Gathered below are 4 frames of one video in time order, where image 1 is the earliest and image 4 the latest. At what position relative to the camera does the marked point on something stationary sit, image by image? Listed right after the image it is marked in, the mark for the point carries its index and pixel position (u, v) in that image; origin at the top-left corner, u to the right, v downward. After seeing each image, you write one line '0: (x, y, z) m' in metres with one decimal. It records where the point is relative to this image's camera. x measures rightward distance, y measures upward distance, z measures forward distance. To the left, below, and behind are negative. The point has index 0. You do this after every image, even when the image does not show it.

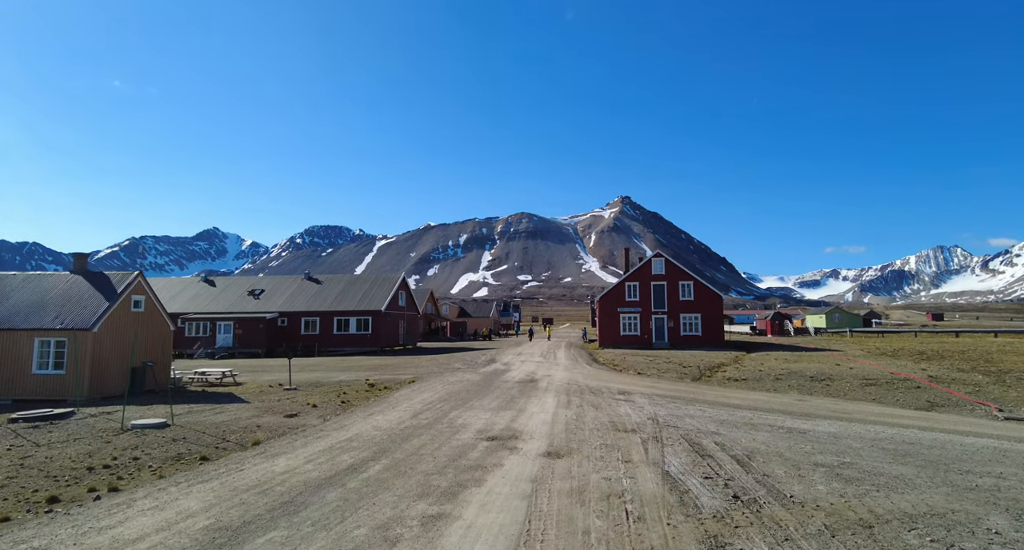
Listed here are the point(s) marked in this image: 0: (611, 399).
0: (+2.3, -3.0, +12.5) m
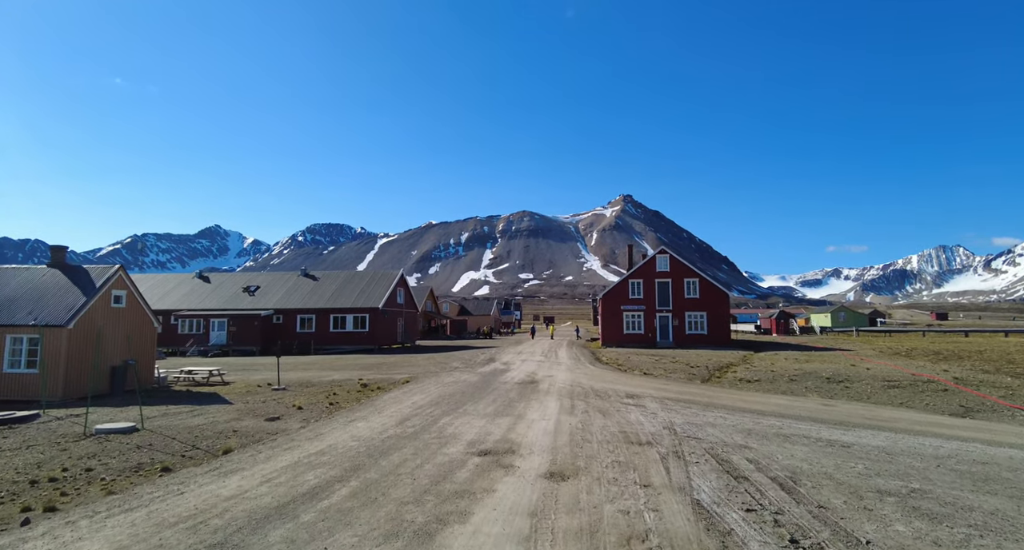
0: (+2.3, -2.8, +11.3) m
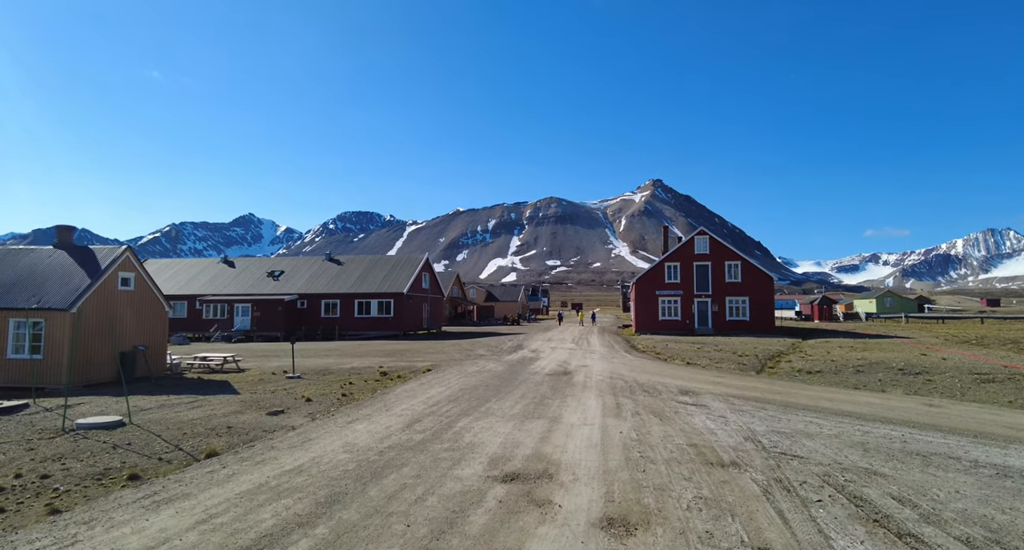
0: (+2.9, -2.3, +9.3) m
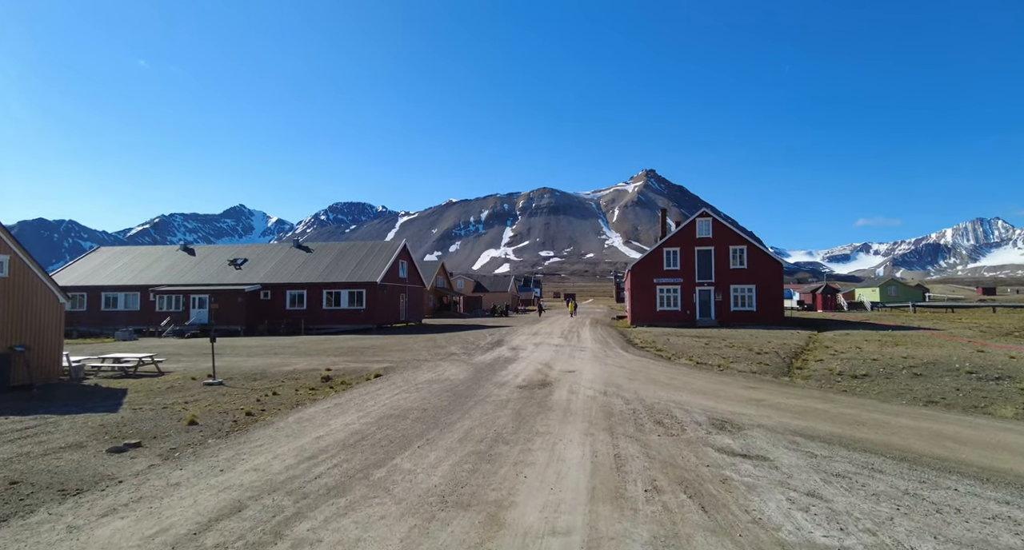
0: (+2.1, -1.9, +5.4) m
